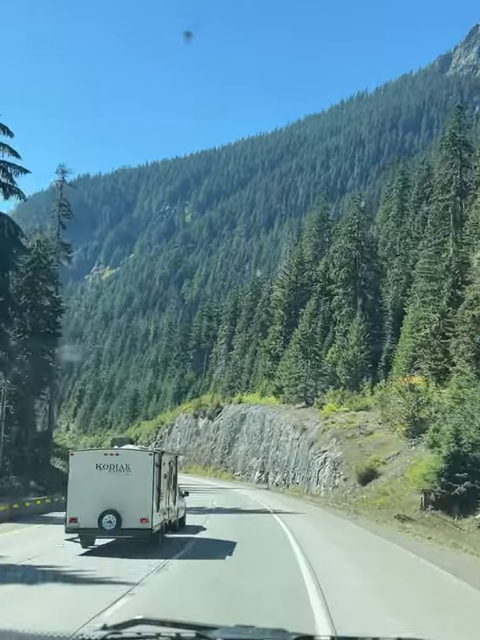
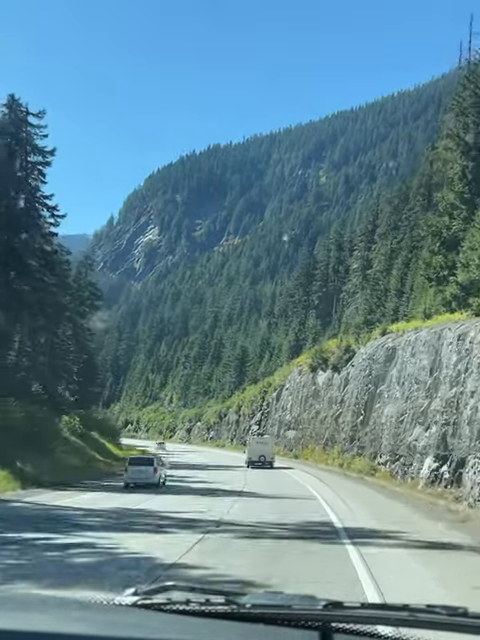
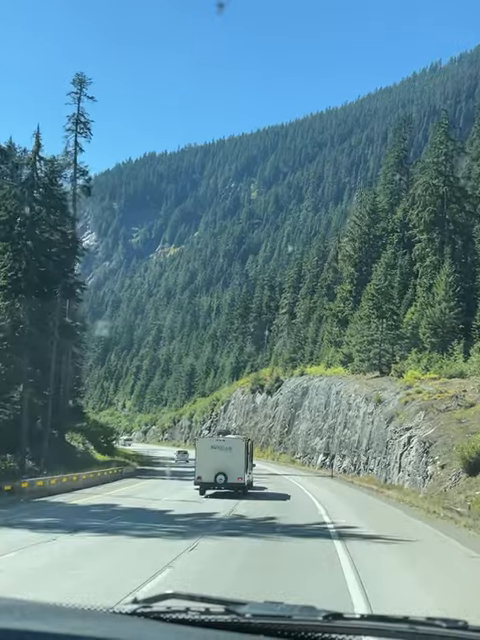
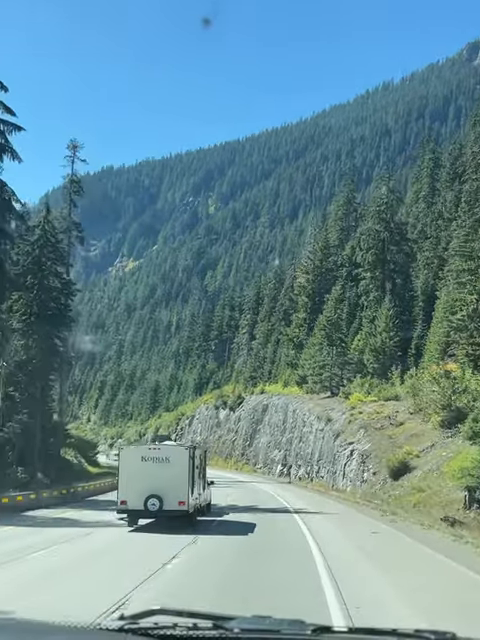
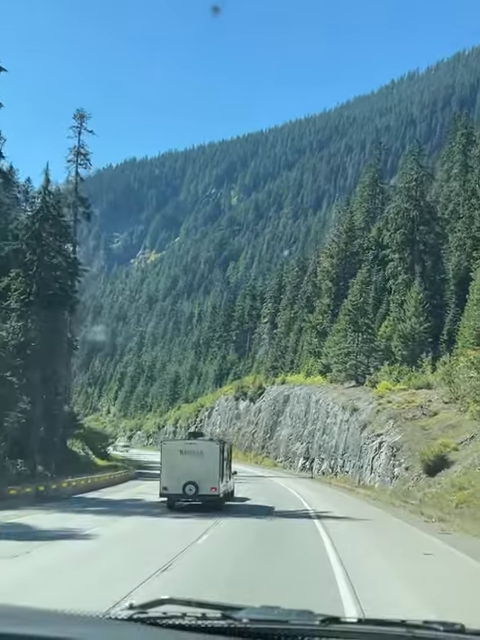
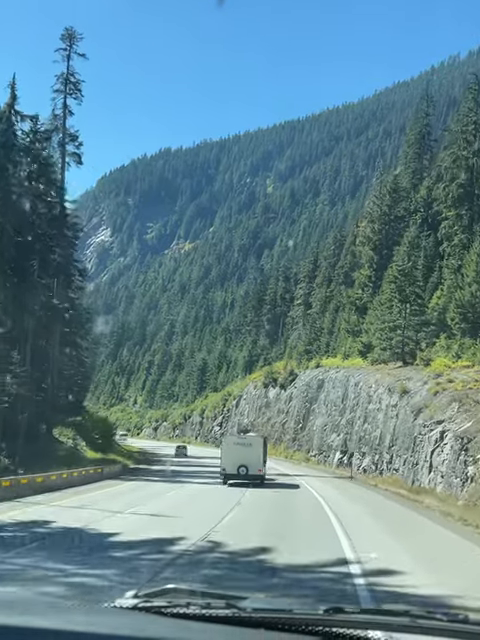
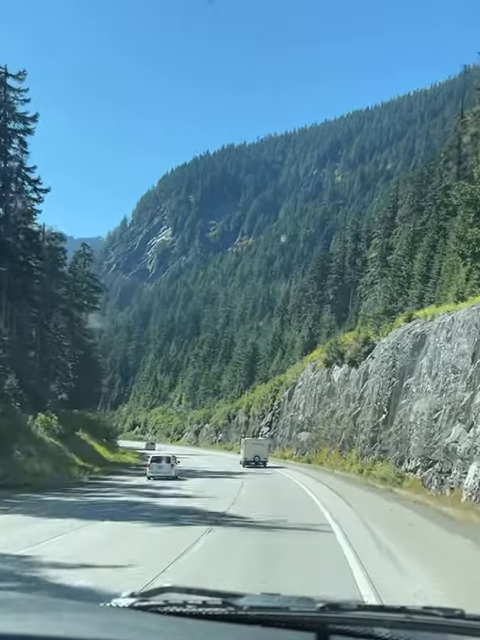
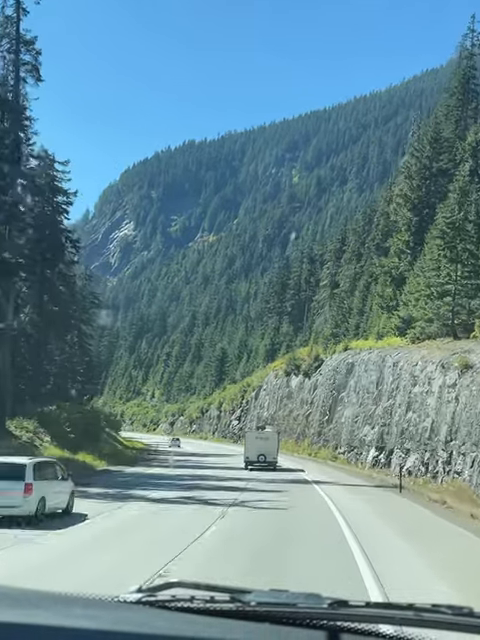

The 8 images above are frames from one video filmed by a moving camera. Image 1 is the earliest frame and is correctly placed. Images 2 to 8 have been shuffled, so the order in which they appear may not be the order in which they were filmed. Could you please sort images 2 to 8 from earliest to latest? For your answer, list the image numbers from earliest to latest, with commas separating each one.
4, 5, 3, 6, 8, 2, 7
